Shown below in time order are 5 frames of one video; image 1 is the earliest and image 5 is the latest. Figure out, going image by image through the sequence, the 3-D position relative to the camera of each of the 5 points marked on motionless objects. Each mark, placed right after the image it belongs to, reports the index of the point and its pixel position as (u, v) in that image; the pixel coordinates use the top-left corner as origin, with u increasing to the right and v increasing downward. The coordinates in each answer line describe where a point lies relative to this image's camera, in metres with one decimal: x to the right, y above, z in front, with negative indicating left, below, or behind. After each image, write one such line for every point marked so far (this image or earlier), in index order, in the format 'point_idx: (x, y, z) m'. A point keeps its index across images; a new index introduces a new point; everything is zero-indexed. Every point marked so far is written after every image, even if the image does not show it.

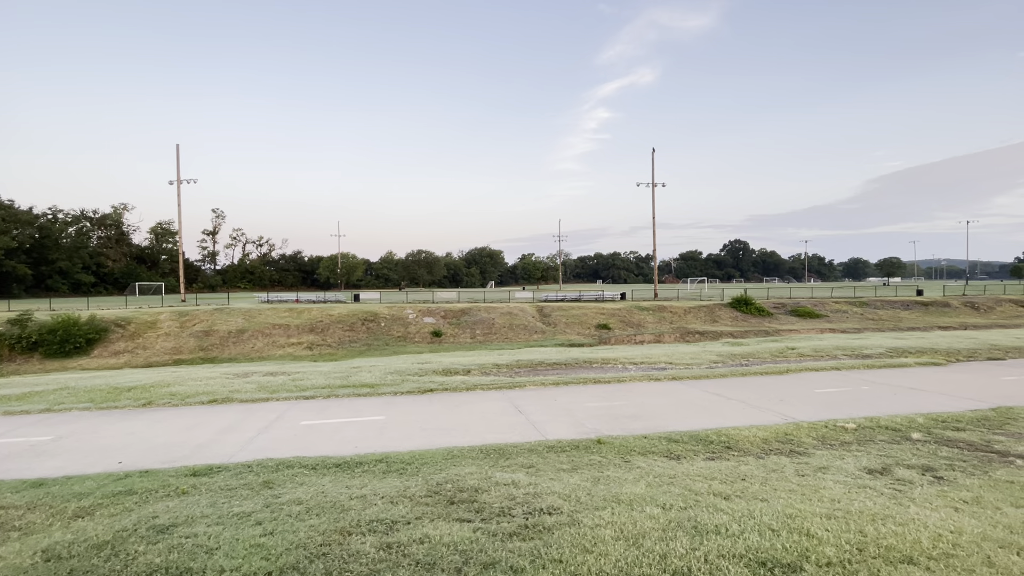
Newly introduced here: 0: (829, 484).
0: (+3.1, -1.9, +4.9) m
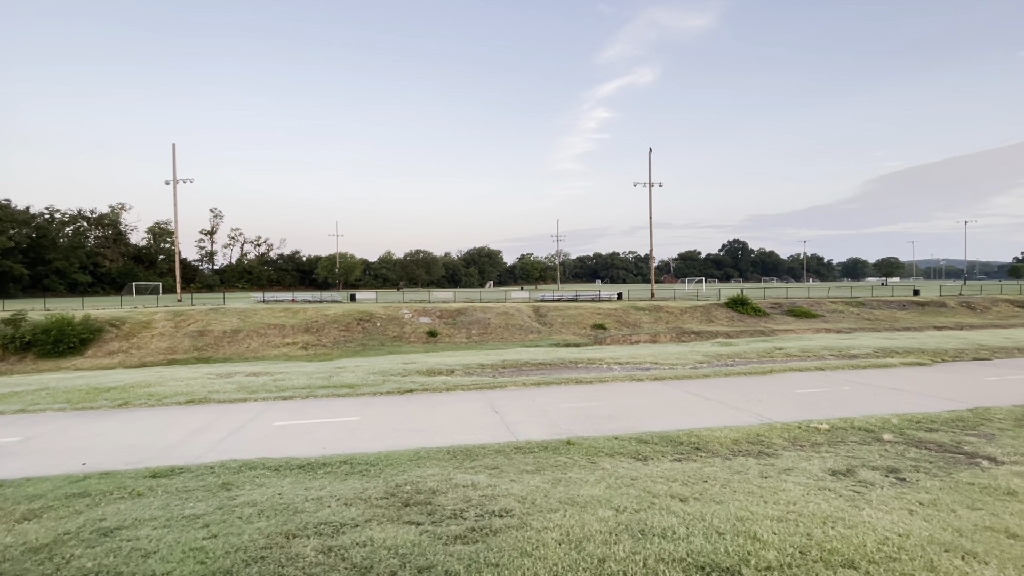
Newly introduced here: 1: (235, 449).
0: (+2.7, -1.9, +4.9) m
1: (-3.8, -2.2, +6.9) m
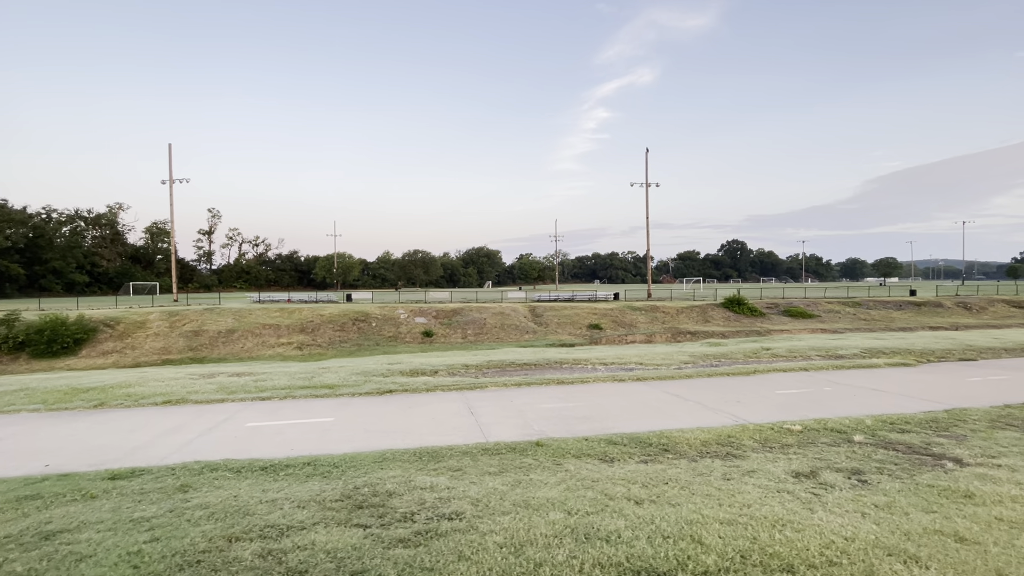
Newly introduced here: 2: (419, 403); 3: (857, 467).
0: (+2.3, -1.9, +4.8) m
1: (-4.3, -2.2, +6.9) m
2: (-1.8, -2.2, +9.5) m
3: (+3.8, -2.0, +5.5) m
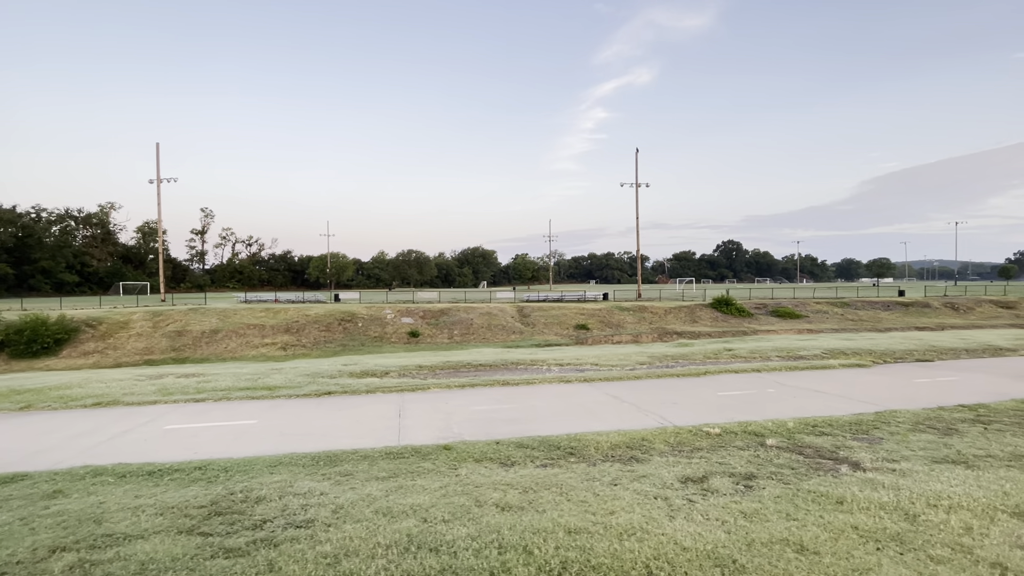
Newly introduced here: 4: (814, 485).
0: (+1.1, -1.9, +4.7) m
1: (-5.5, -2.2, +6.7) m
2: (-3.0, -2.2, +9.4) m
3: (+2.6, -2.0, +5.4) m
4: (+2.9, -1.9, +4.8) m
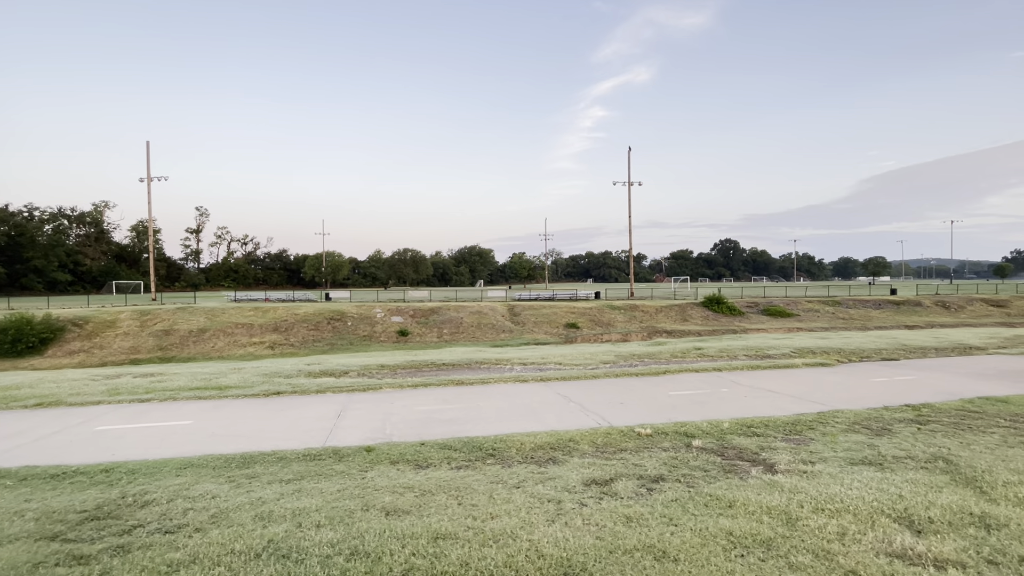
0: (+0.1, -1.9, +4.6) m
1: (-6.5, -2.2, +6.6) m
2: (-4.0, -2.2, +9.2) m
3: (+1.6, -1.9, +5.3) m
4: (+1.9, -1.9, +4.7) m
